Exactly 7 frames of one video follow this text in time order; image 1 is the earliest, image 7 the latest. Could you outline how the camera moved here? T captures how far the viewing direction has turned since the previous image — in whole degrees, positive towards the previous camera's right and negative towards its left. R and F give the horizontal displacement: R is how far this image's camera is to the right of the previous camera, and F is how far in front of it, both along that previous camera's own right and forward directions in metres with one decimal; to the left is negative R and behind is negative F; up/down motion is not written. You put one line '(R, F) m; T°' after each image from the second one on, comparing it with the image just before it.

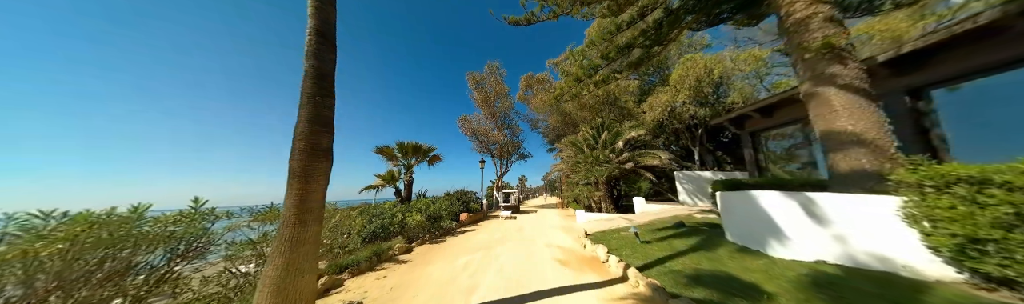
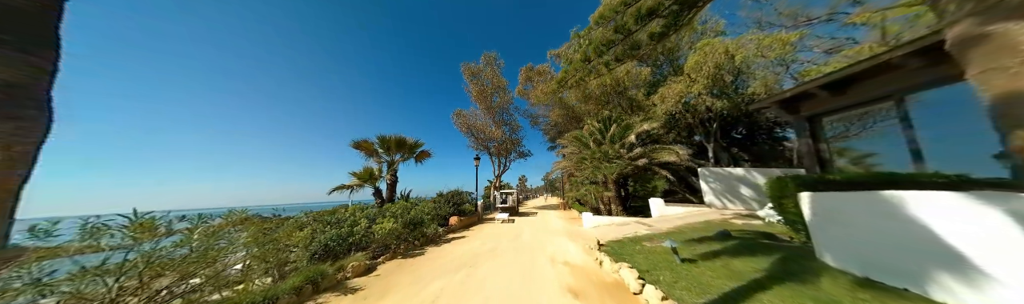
(+0.1, +1.2) m; 0°
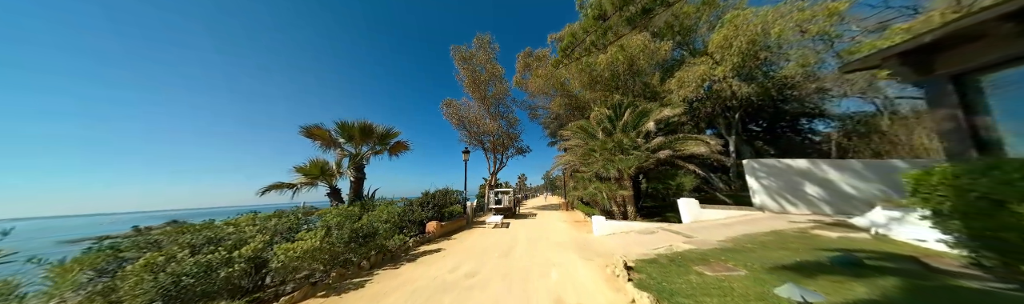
(+0.3, +1.7) m; 0°
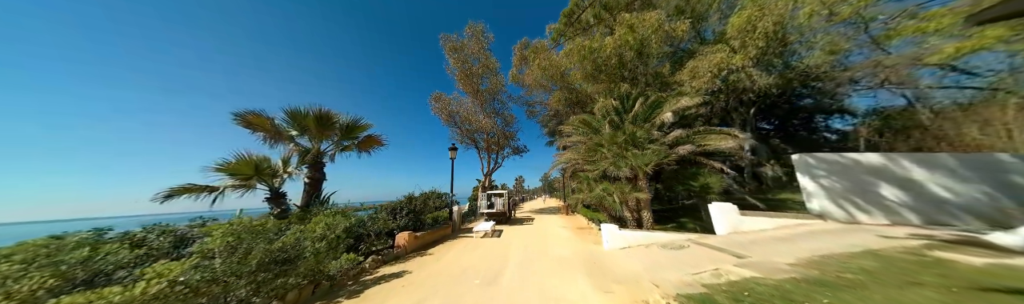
(+0.2, +1.3) m; +1°
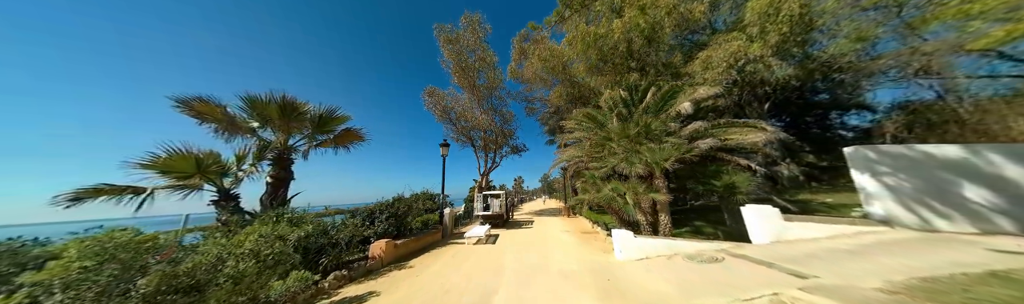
(+0.1, +0.8) m; 0°
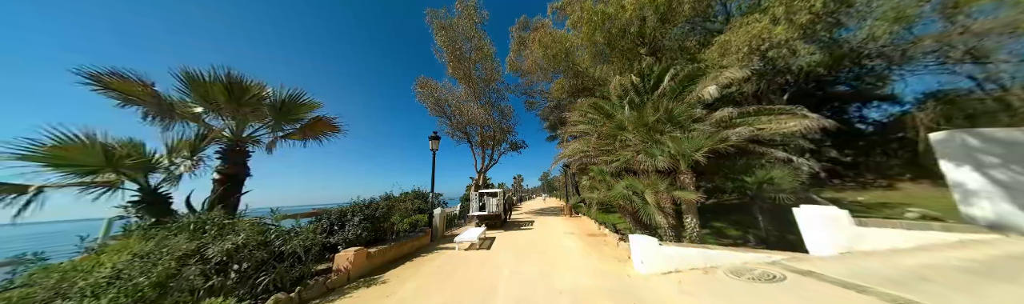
(+0.1, +0.8) m; 0°
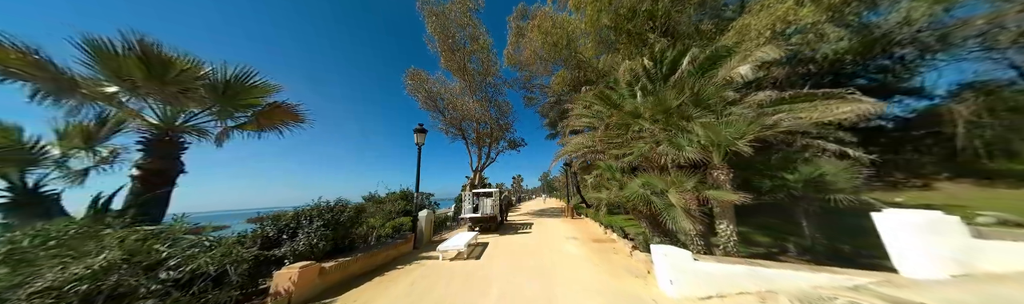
(+0.1, +0.8) m; 0°
